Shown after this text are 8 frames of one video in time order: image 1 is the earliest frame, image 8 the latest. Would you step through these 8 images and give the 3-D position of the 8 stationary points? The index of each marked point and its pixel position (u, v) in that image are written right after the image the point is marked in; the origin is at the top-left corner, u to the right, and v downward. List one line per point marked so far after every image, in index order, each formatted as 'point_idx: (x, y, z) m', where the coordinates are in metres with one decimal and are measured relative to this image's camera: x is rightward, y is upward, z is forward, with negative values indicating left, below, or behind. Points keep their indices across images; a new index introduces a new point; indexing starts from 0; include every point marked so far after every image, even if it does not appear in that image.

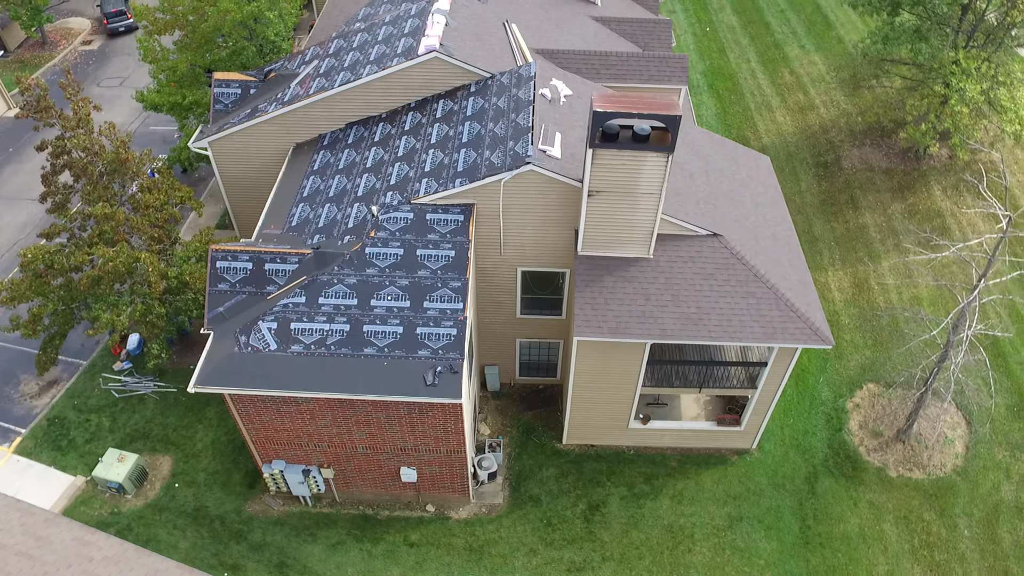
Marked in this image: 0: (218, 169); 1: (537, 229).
0: (-7.6, +3.1, +19.9) m
1: (+0.5, +1.2, +15.7) m
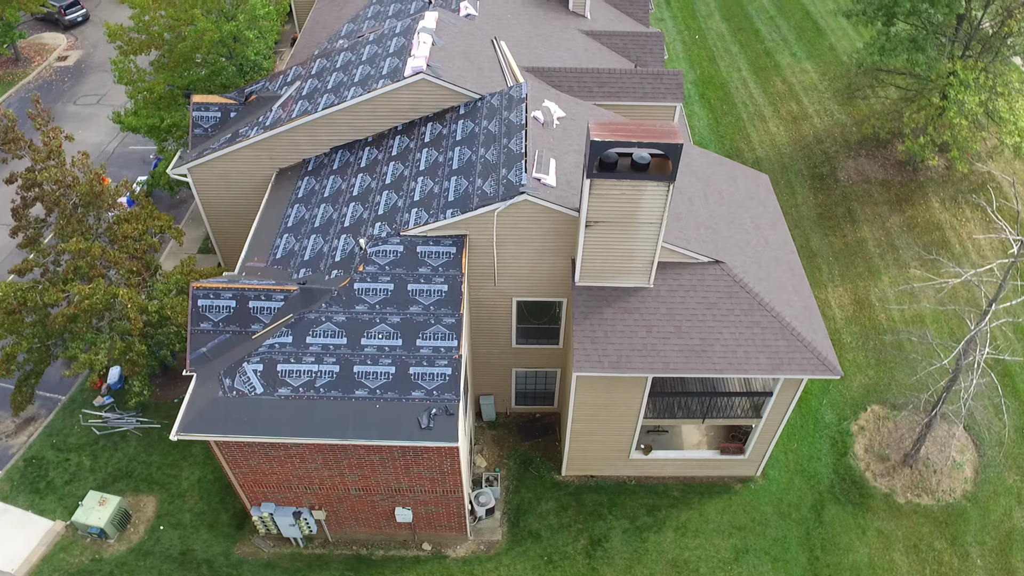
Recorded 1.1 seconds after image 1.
0: (-7.8, +2.3, +19.1) m
1: (+0.4, +0.6, +15.1) m
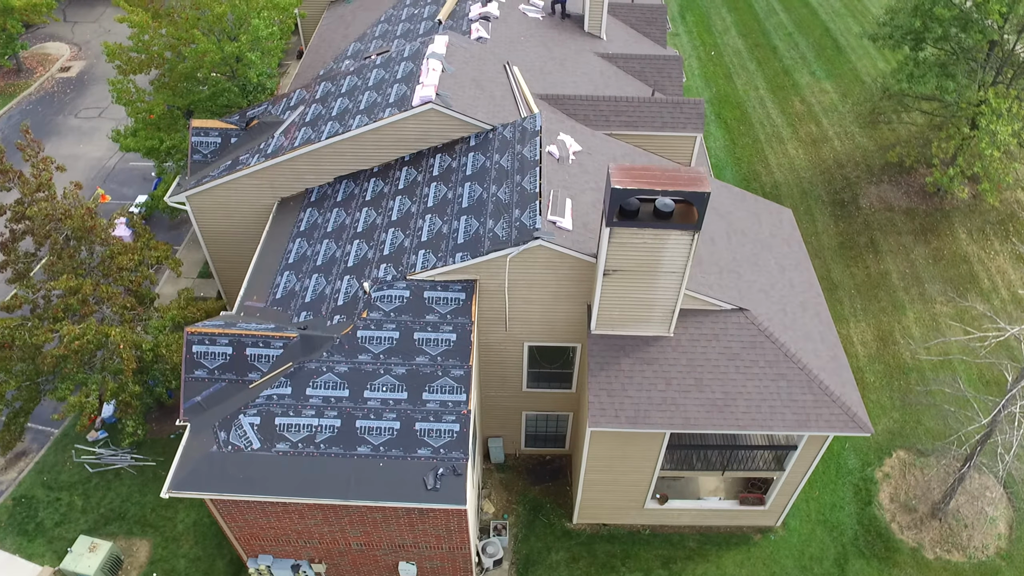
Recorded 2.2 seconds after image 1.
0: (-7.6, +1.5, +18.4) m
1: (+0.6, -0.3, +14.3) m
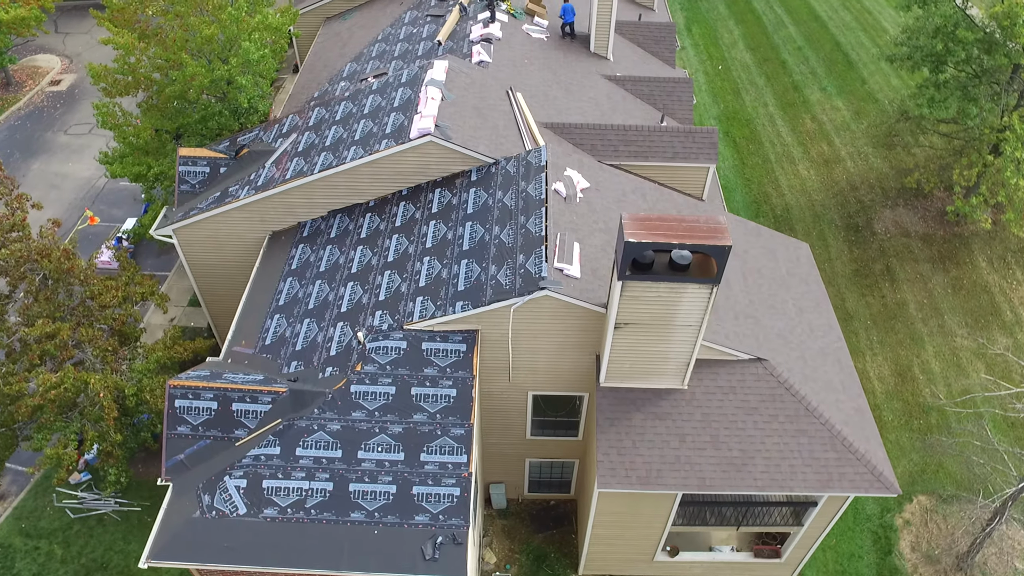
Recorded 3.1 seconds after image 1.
0: (-7.5, +0.7, +17.5) m
1: (+0.7, -1.2, +13.4) m
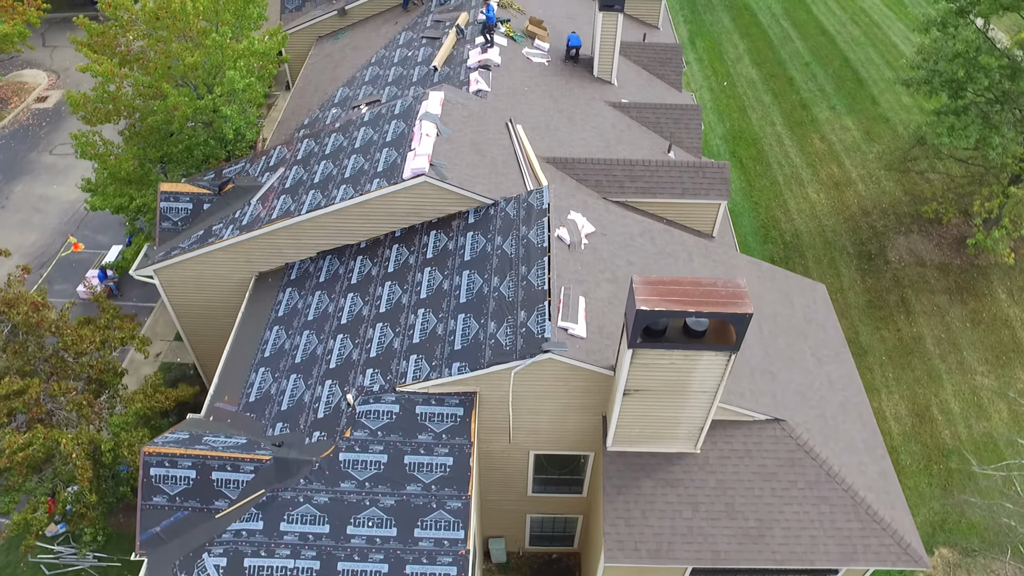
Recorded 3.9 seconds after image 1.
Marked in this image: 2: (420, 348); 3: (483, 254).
0: (-7.5, -0.2, +16.6) m
1: (+0.7, -2.1, +12.6) m
2: (-1.5, -1.0, +12.5) m
3: (-0.5, +0.6, +13.4) m
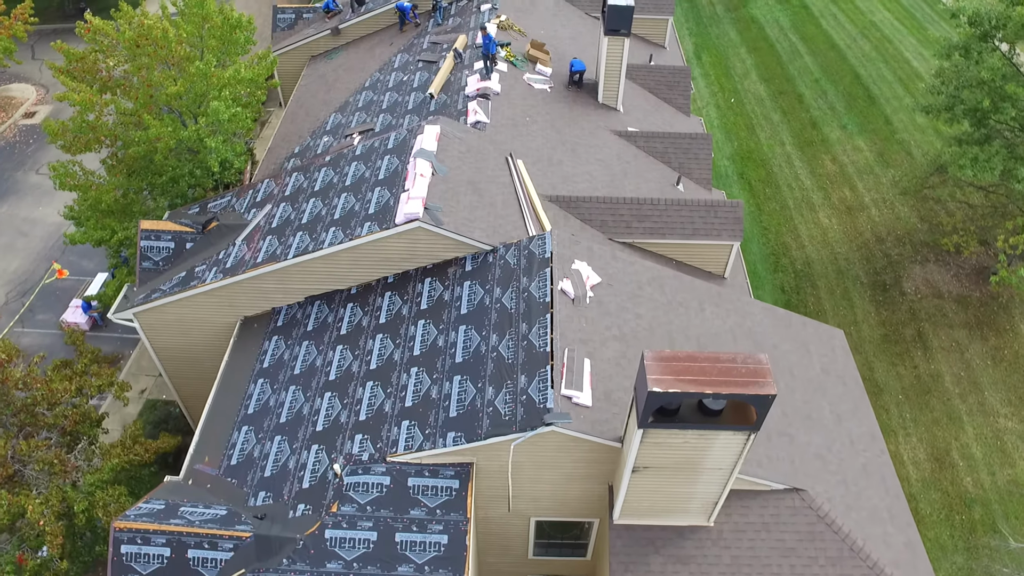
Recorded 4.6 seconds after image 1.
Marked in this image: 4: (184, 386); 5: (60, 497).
0: (-7.5, -1.1, +15.7) m
1: (+0.7, -3.0, +11.7) m
2: (-1.5, -1.9, +11.6) m
3: (-0.5, -0.3, +12.5) m
4: (-7.3, -2.2, +17.0) m
5: (-7.9, -3.6, +13.4) m
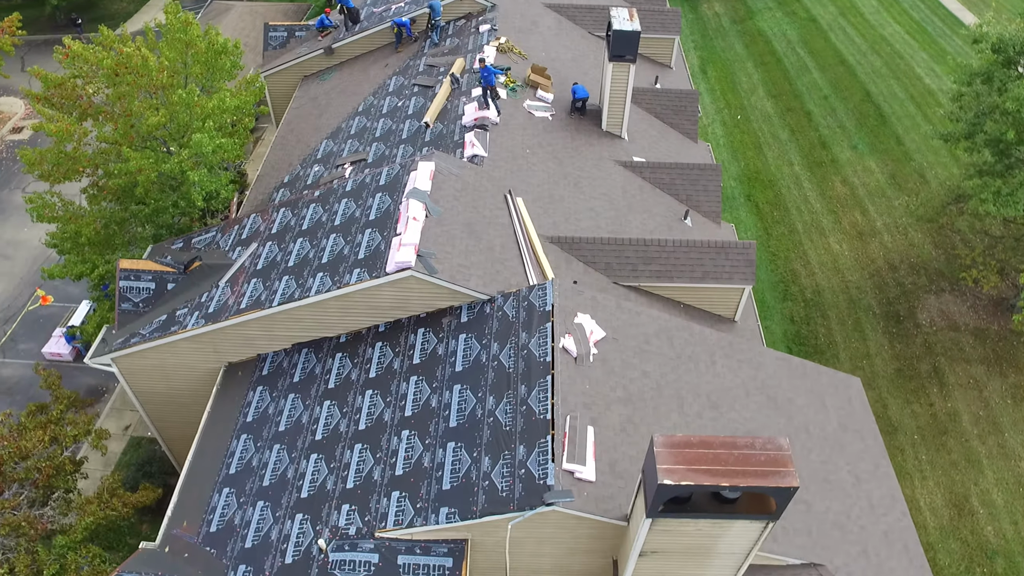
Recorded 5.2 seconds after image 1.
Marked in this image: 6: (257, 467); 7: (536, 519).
0: (-7.5, -1.9, +15.0) m
1: (+0.7, -3.8, +10.9) m
2: (-1.5, -2.7, +10.8) m
3: (-0.5, -1.2, +11.8) m
4: (-7.3, -3.0, +16.2) m
5: (-7.9, -4.5, +12.6) m
6: (-4.1, -2.9, +12.2) m
7: (+0.3, -3.0, +10.0) m
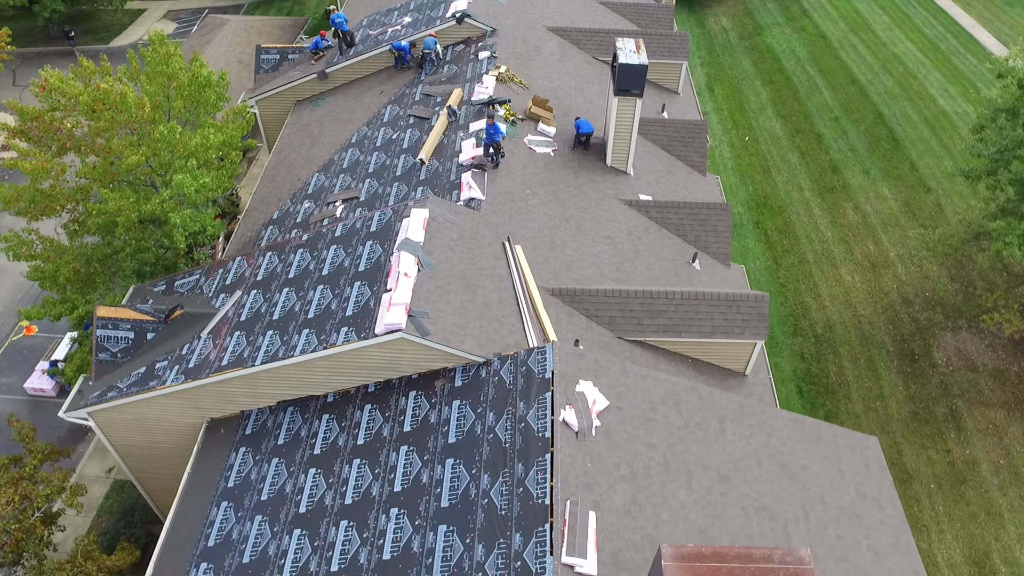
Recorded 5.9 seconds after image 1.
0: (-7.6, -2.8, +14.2) m
1: (+0.6, -4.8, +10.2) m
2: (-1.6, -3.7, +10.1) m
3: (-0.6, -2.1, +11.0) m
4: (-7.4, -3.9, +15.5) m
5: (-8.0, -5.4, +11.8) m
6: (-4.1, -3.8, +11.5) m
7: (+0.3, -4.0, +9.2) m
